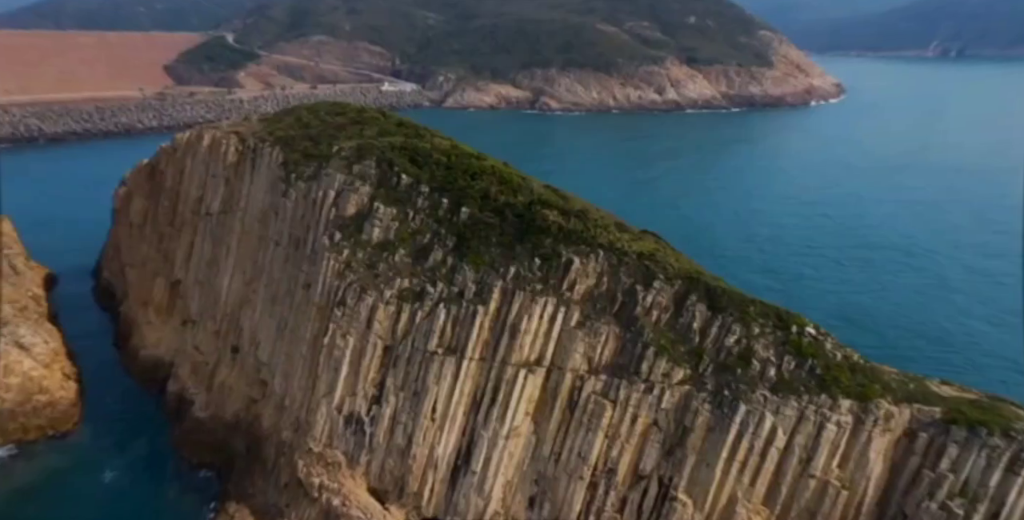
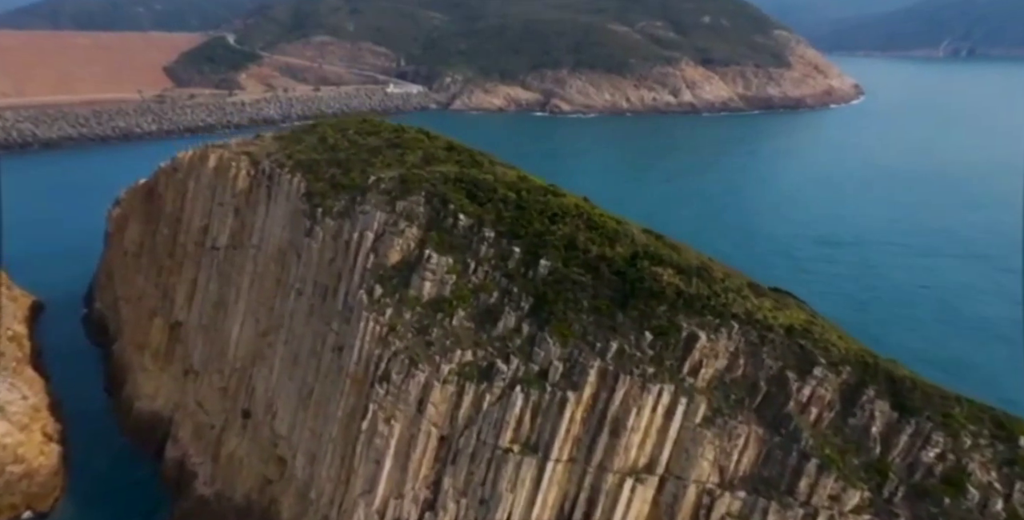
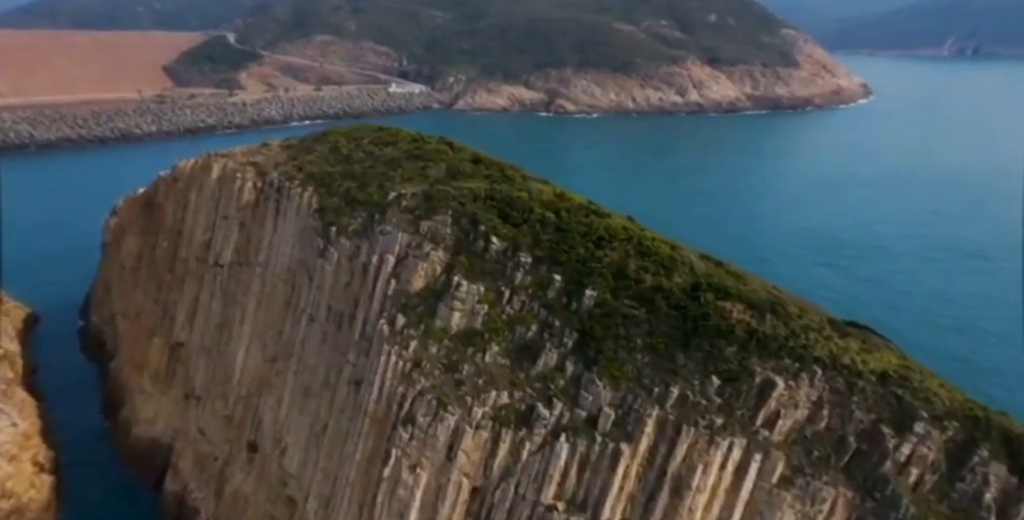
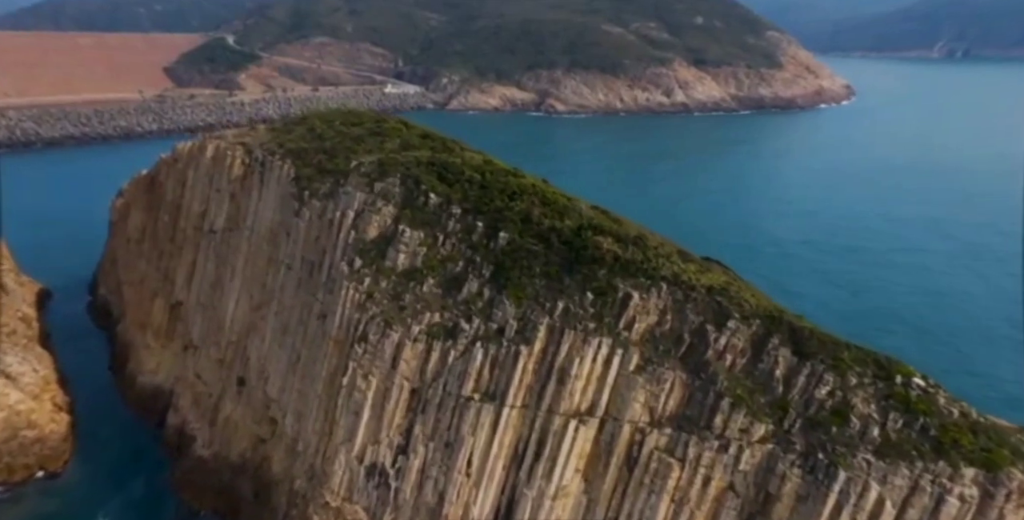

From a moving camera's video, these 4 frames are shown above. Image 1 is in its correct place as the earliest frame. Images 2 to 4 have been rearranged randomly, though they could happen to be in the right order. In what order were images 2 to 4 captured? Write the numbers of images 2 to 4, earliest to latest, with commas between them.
4, 2, 3
